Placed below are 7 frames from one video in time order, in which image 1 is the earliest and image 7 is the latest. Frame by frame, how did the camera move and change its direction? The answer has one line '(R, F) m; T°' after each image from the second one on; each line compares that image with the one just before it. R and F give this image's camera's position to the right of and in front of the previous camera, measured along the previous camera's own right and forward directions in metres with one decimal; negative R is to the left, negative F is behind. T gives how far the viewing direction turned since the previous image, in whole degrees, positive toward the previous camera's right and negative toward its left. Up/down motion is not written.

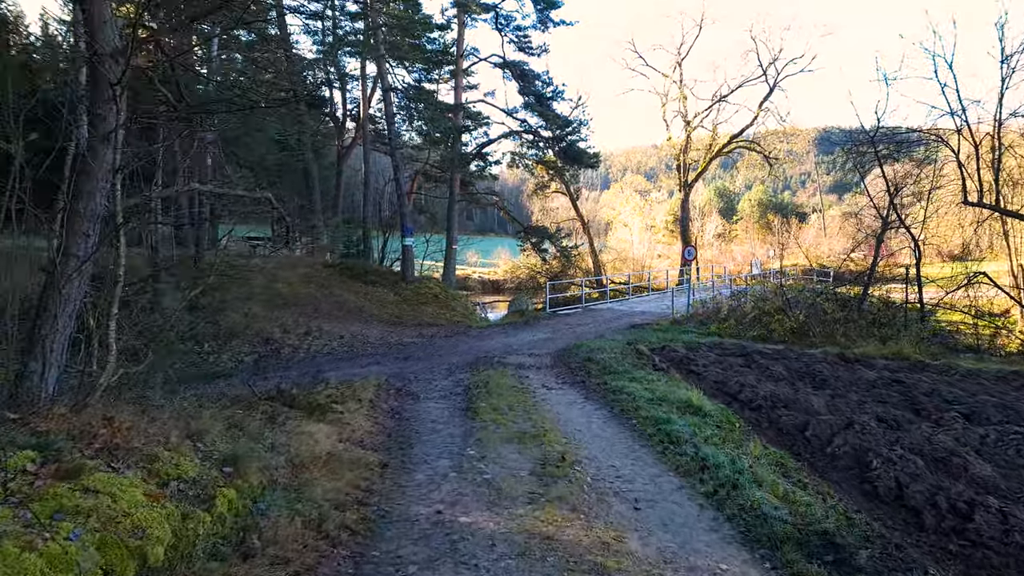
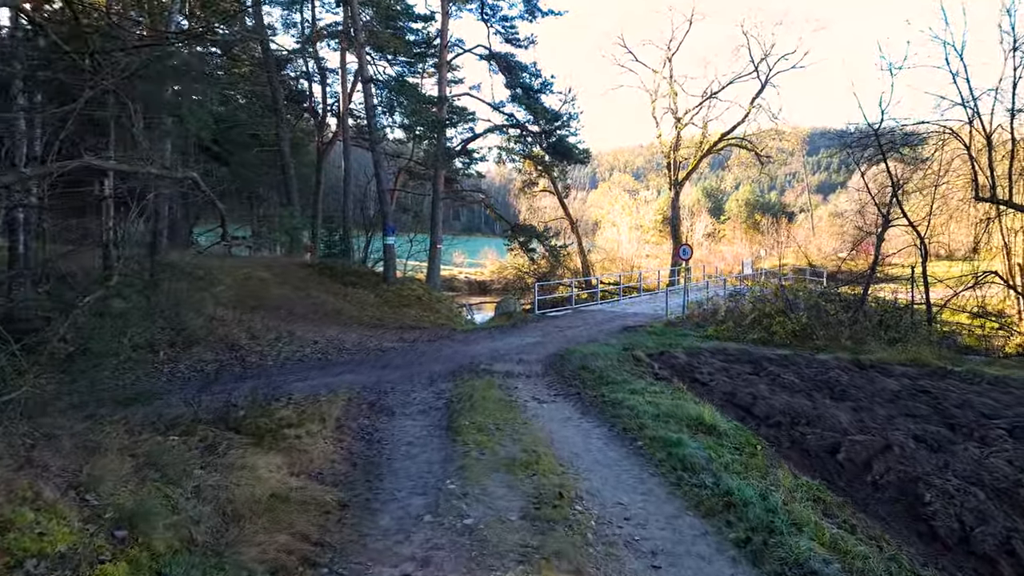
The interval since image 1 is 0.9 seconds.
(0.0, +0.9) m; +1°
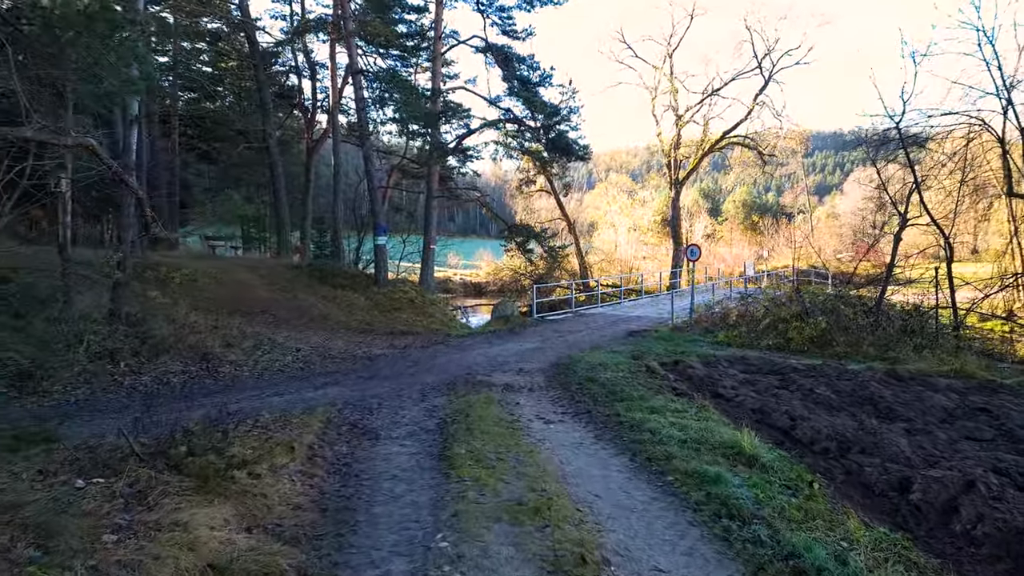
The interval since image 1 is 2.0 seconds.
(-0.1, +1.0) m; 0°
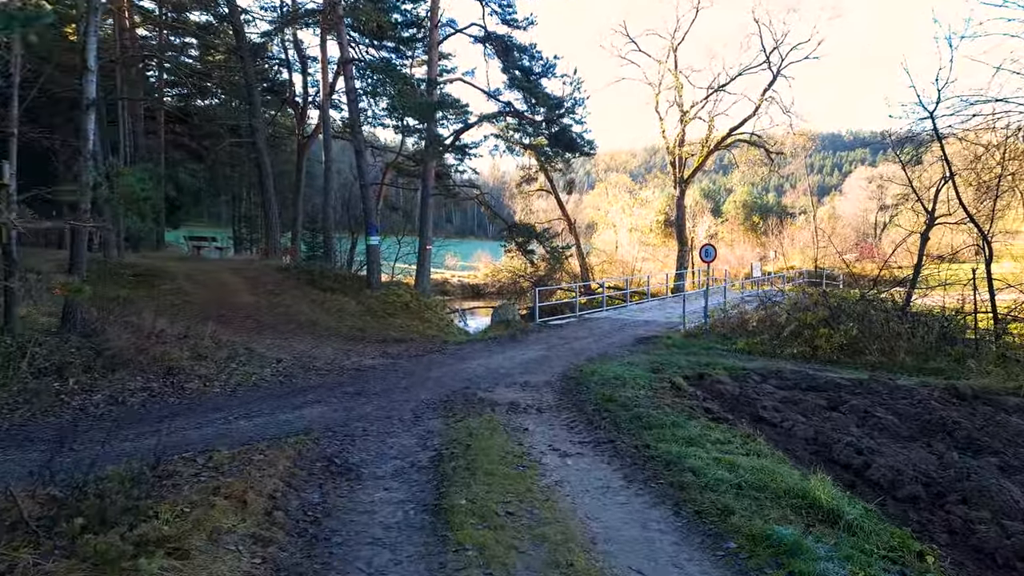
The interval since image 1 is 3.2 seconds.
(-0.1, +1.1) m; 0°
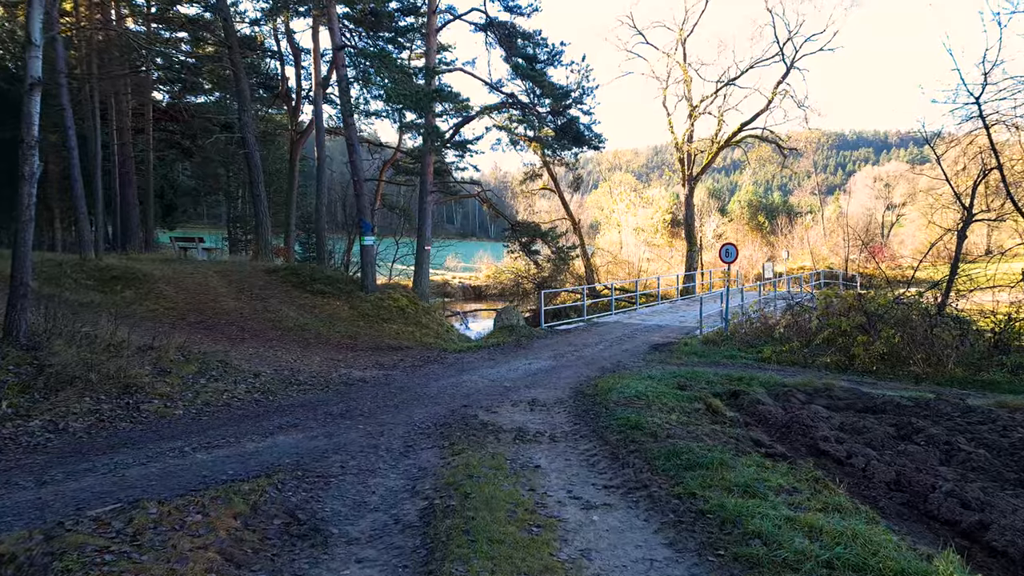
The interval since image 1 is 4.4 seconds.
(-0.1, +1.2) m; 0°
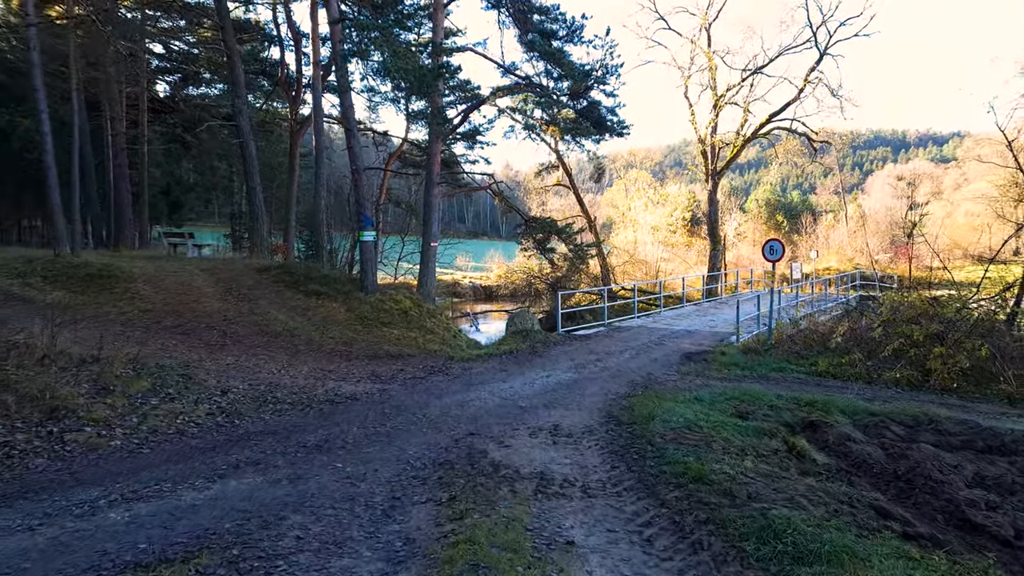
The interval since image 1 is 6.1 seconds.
(-0.1, +1.6) m; -1°
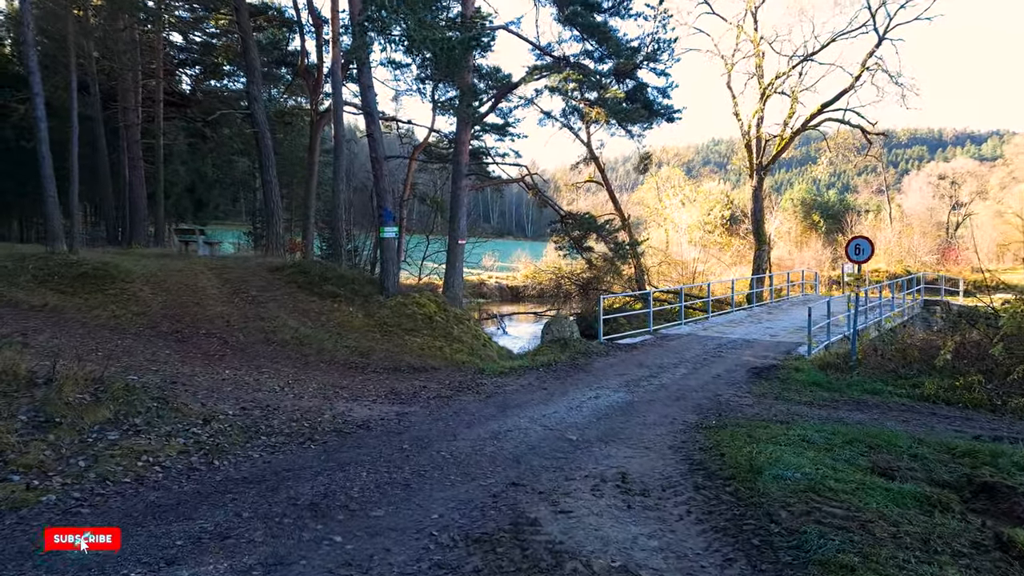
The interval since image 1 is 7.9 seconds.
(-0.3, +1.6) m; -2°
